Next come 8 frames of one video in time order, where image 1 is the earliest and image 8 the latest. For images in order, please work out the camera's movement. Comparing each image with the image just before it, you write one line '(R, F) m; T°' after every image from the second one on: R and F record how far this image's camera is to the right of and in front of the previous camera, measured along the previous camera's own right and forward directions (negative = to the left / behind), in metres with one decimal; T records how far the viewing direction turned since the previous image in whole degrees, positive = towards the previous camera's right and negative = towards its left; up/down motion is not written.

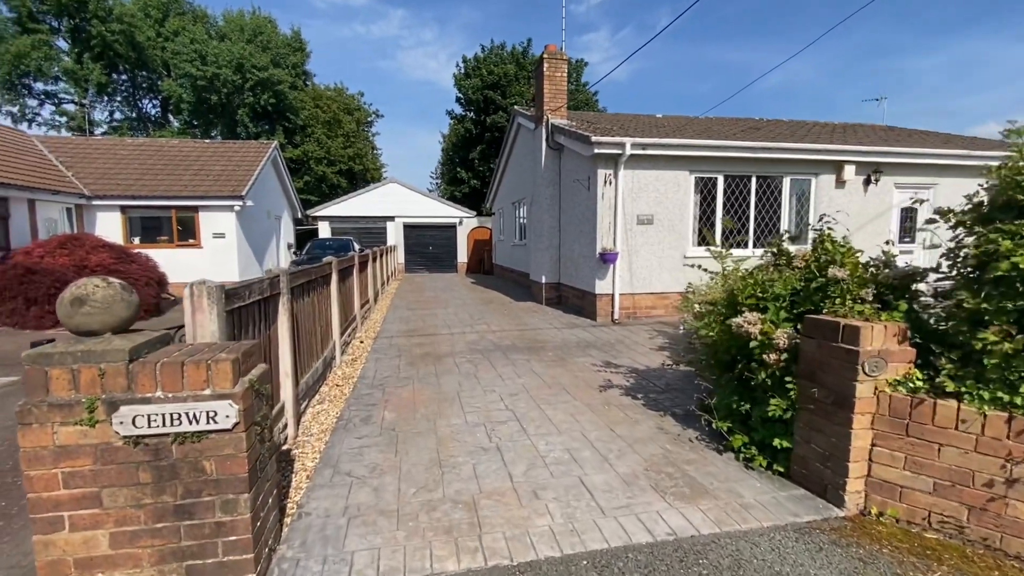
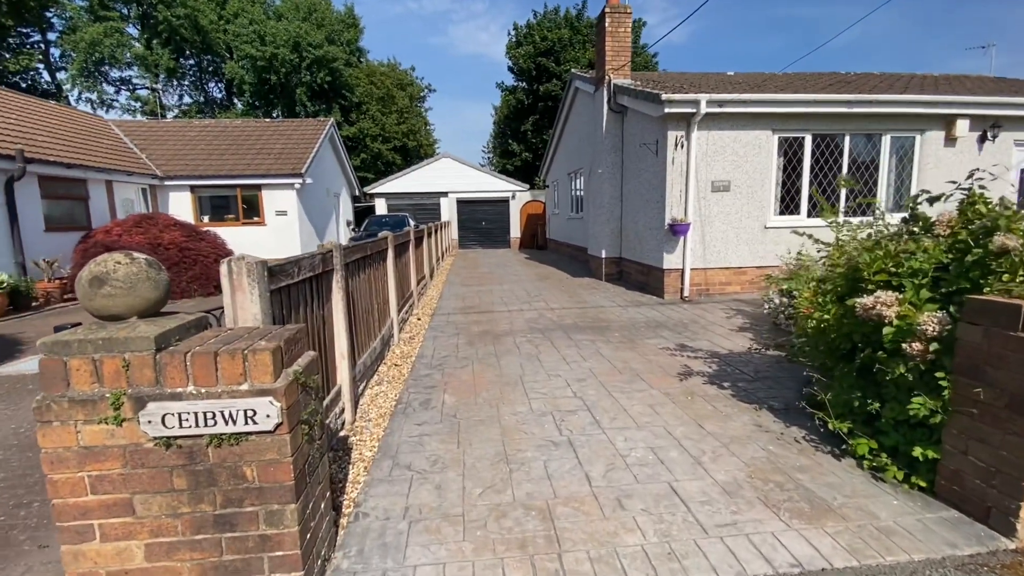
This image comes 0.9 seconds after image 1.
(-0.1, +0.4) m; -6°
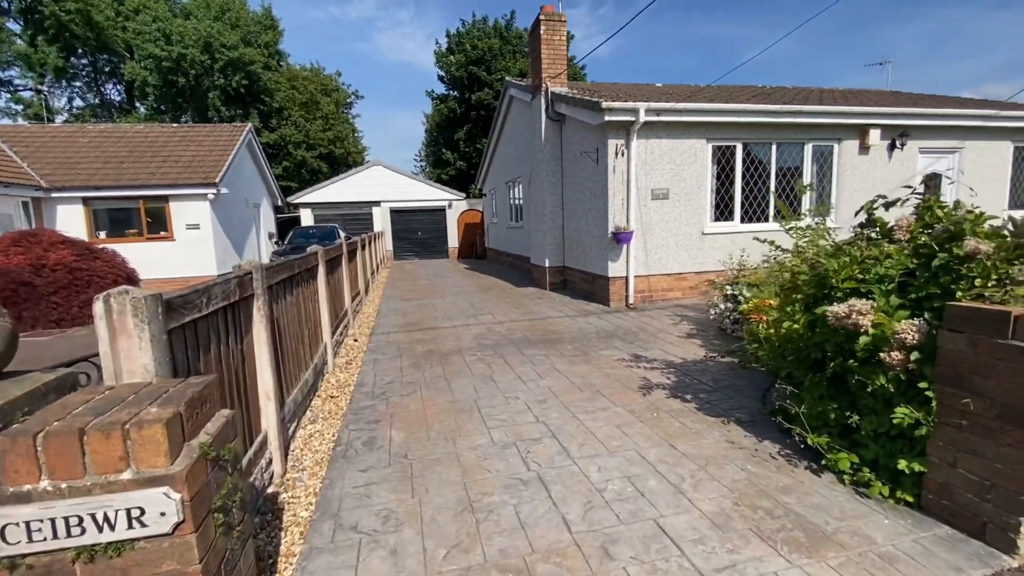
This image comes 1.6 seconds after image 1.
(-0.1, +0.3) m; +8°
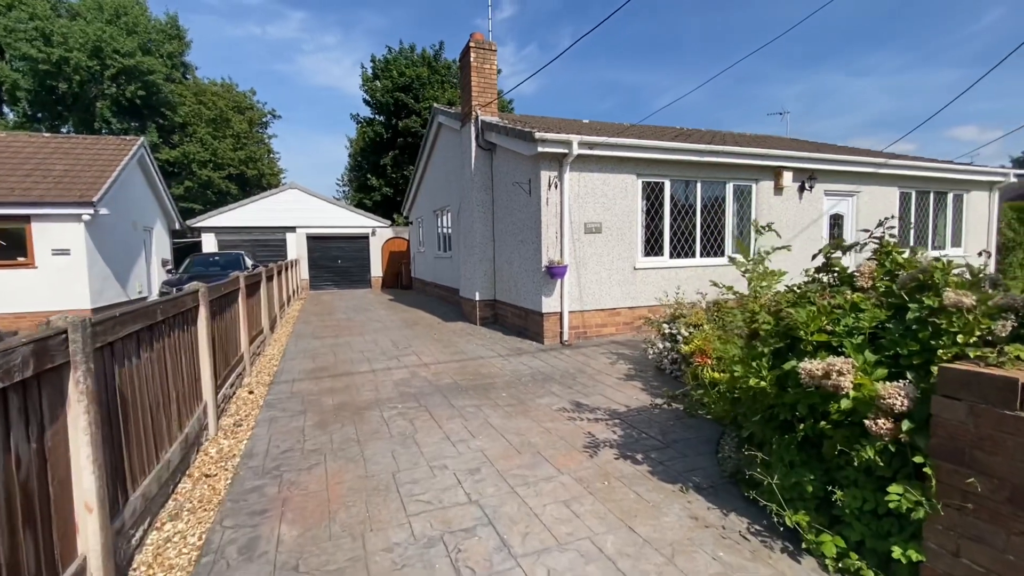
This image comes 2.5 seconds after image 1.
(0.0, +0.5) m; +9°
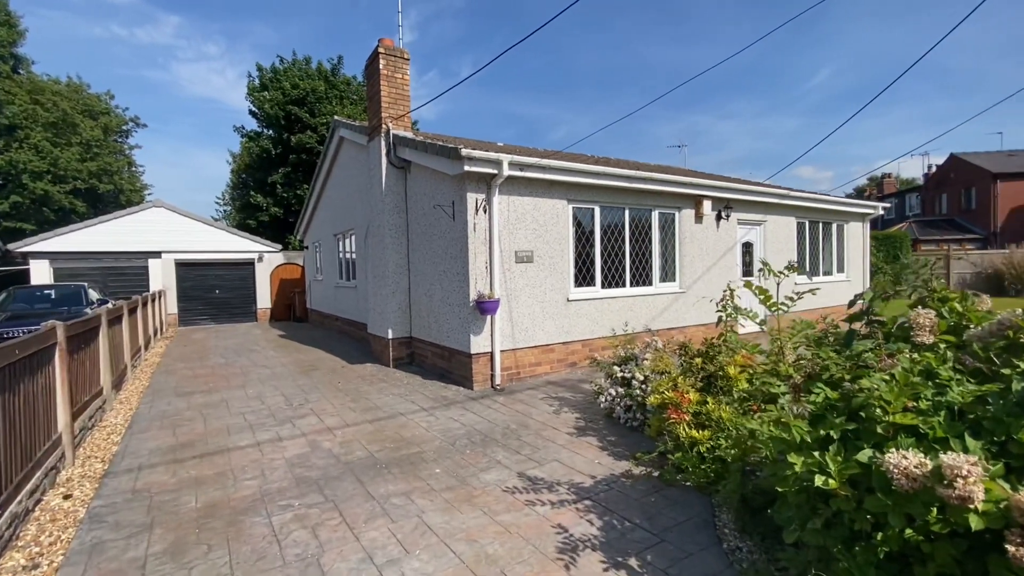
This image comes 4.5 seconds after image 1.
(-0.3, +0.9) m; +11°
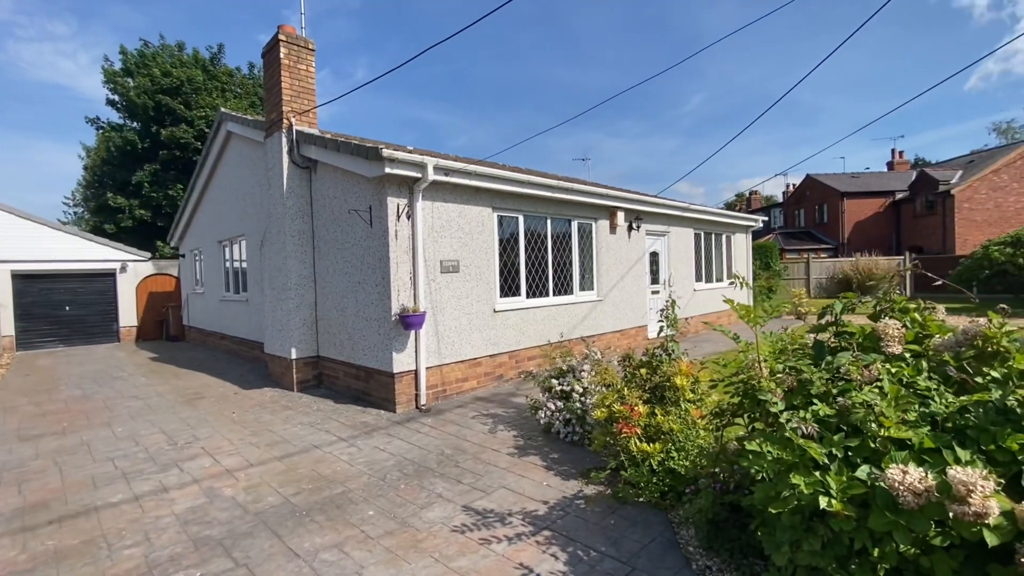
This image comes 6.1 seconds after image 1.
(-0.3, +0.3) m; +12°
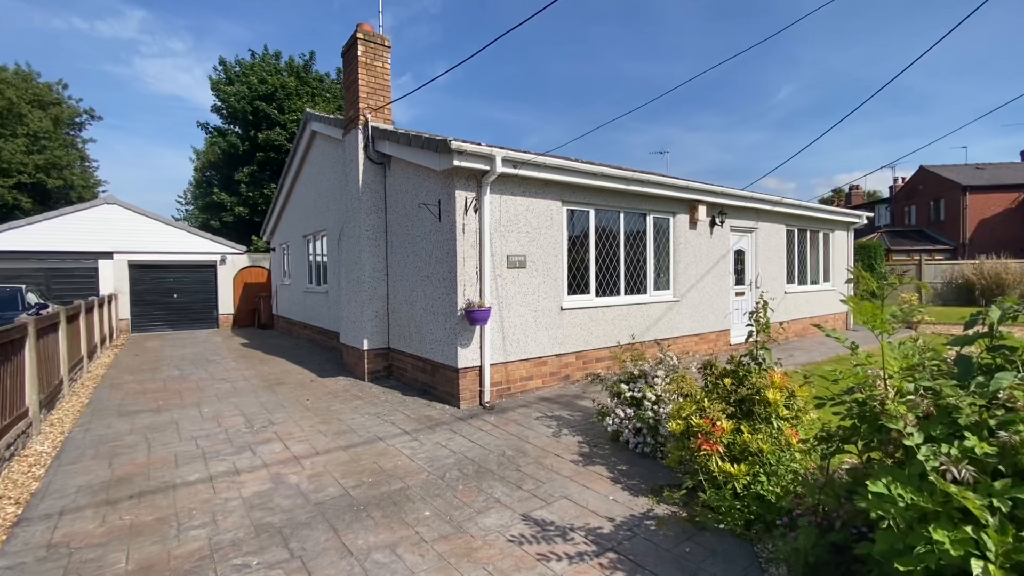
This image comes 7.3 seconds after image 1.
(0.0, +0.2) m; -8°
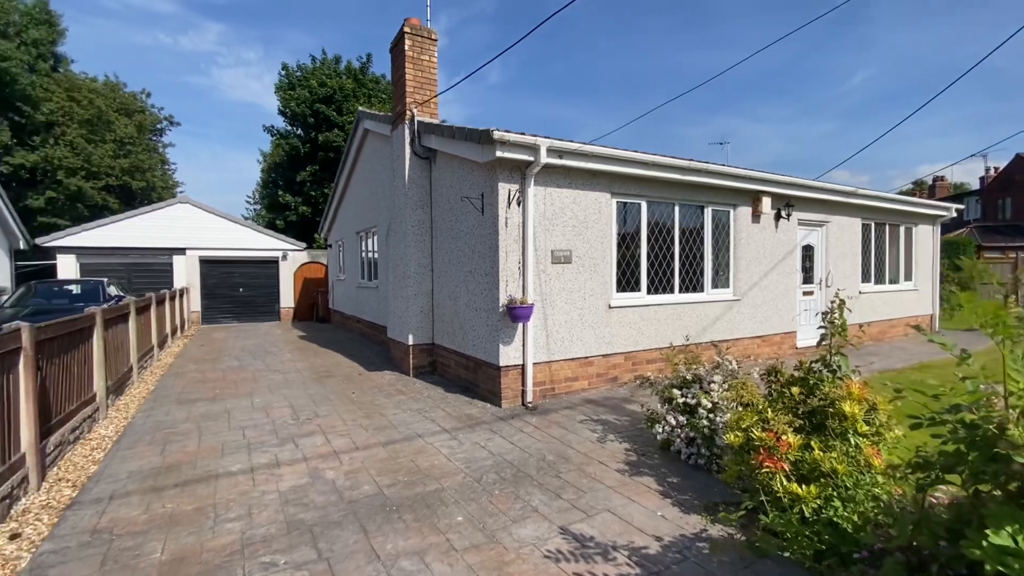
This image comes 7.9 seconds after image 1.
(+0.1, +0.2) m; -6°
